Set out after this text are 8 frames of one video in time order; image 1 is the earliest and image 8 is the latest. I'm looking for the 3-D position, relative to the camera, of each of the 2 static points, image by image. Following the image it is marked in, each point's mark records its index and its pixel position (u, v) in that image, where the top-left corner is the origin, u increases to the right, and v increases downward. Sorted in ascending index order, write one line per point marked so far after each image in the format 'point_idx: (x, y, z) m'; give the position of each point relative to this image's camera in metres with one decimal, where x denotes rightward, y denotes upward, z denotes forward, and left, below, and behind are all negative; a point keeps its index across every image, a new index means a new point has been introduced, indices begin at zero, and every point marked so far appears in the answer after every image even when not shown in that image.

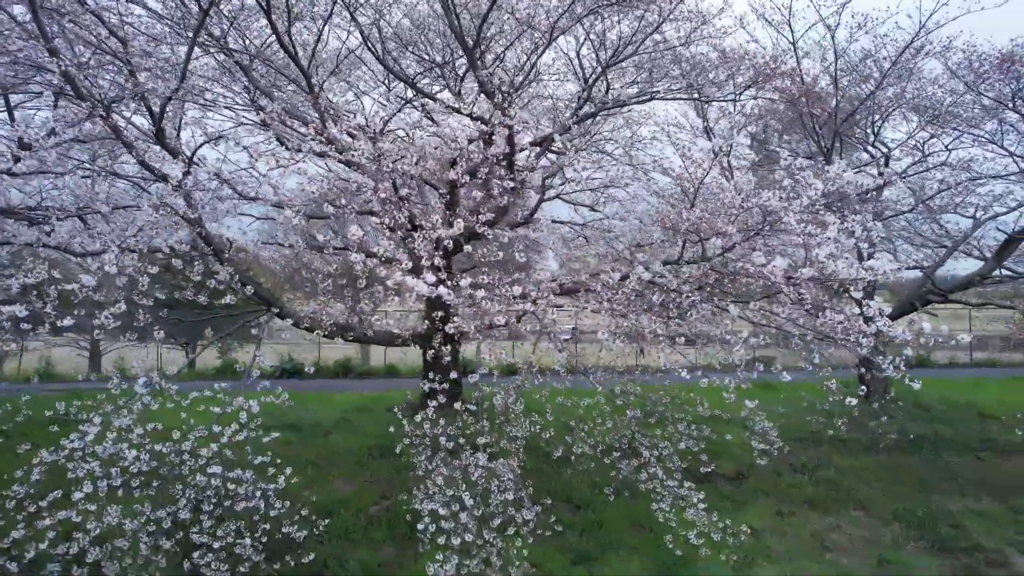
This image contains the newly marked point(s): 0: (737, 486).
0: (+2.4, -2.2, +8.8) m
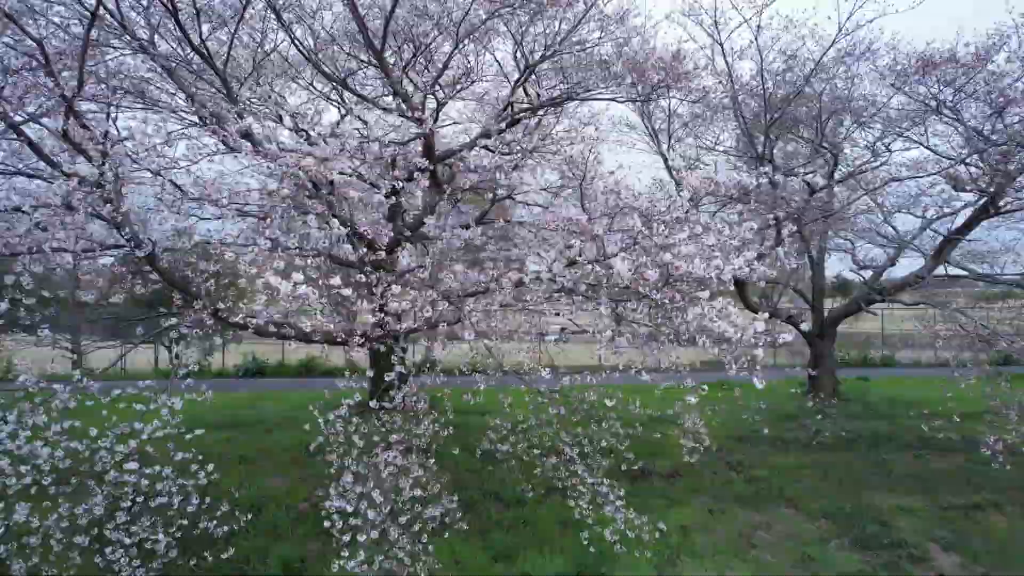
0: (+1.7, -2.2, +8.9) m
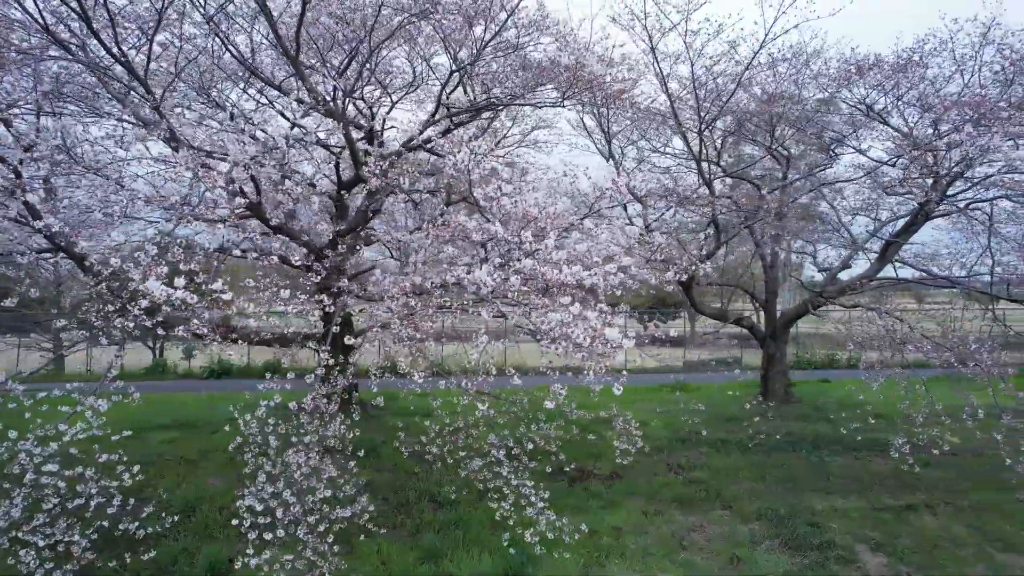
0: (+1.1, -2.2, +9.0) m
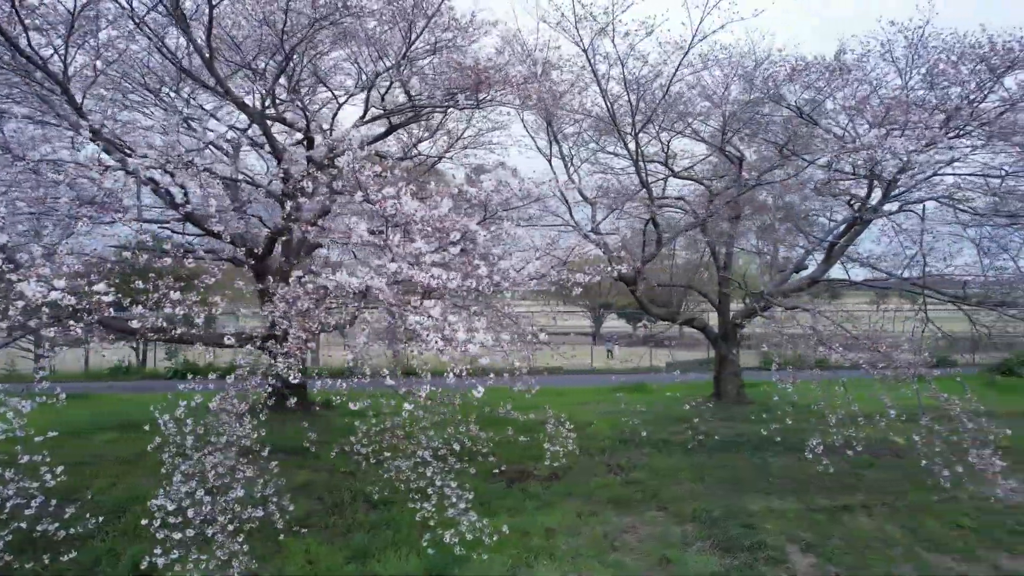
0: (+0.4, -2.2, +9.0) m
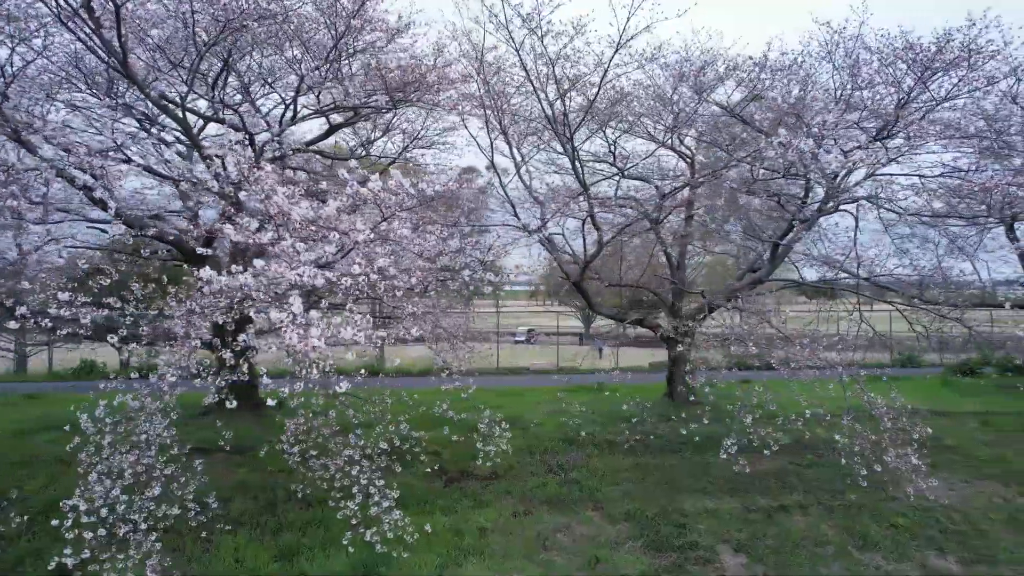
0: (-0.3, -2.2, +9.0) m
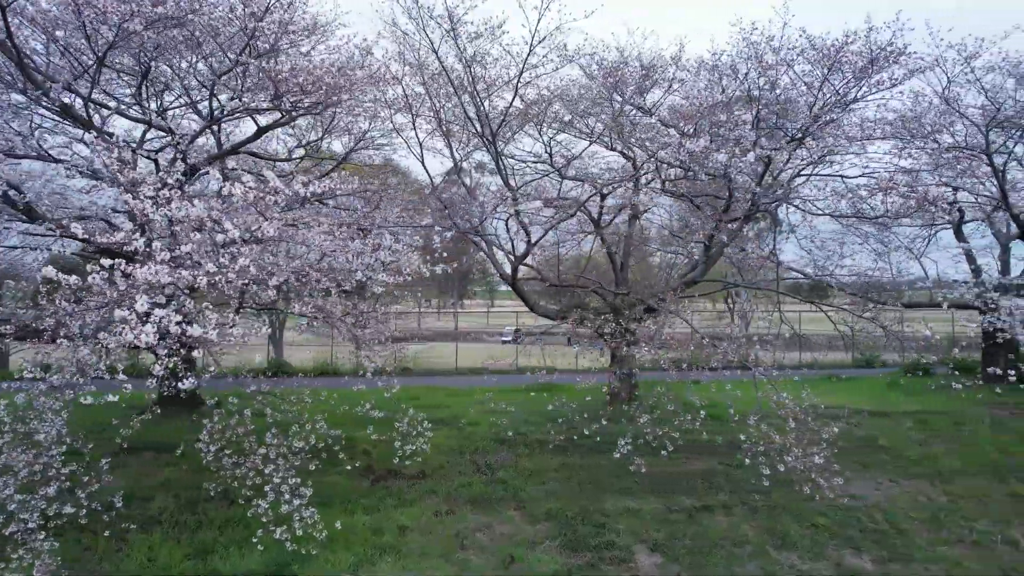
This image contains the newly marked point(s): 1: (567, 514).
0: (-1.1, -2.2, +9.0) m
1: (+0.6, -2.4, +8.5) m
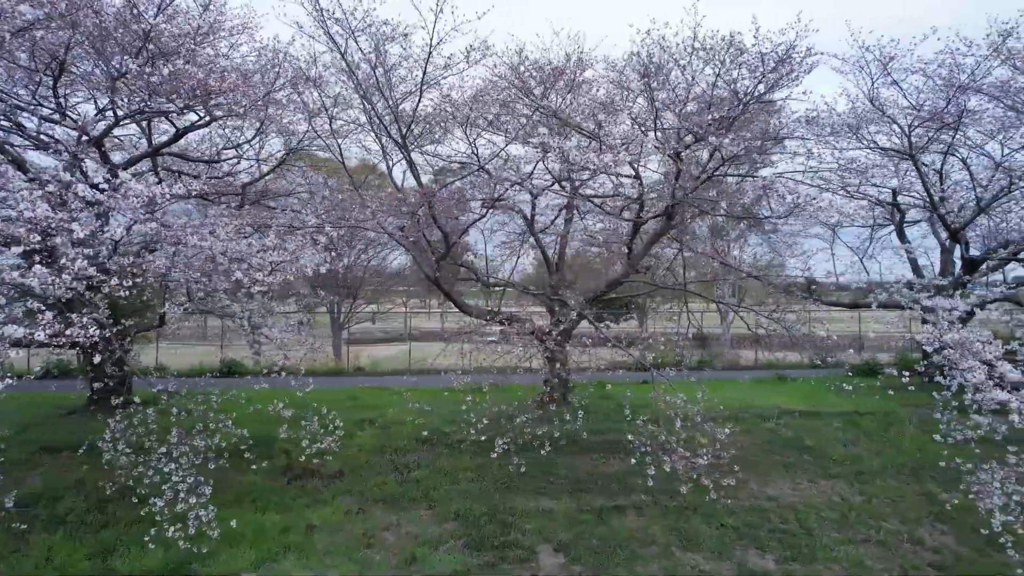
0: (-2.1, -2.2, +9.0) m
1: (-0.4, -2.4, +8.5) m
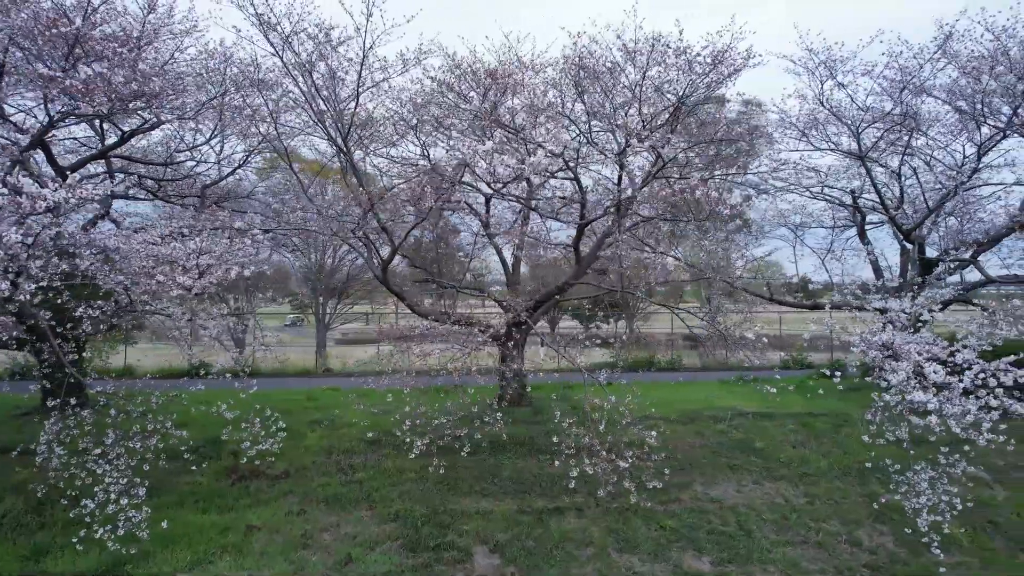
0: (-2.7, -2.2, +9.1) m
1: (-1.0, -2.4, +8.5) m
